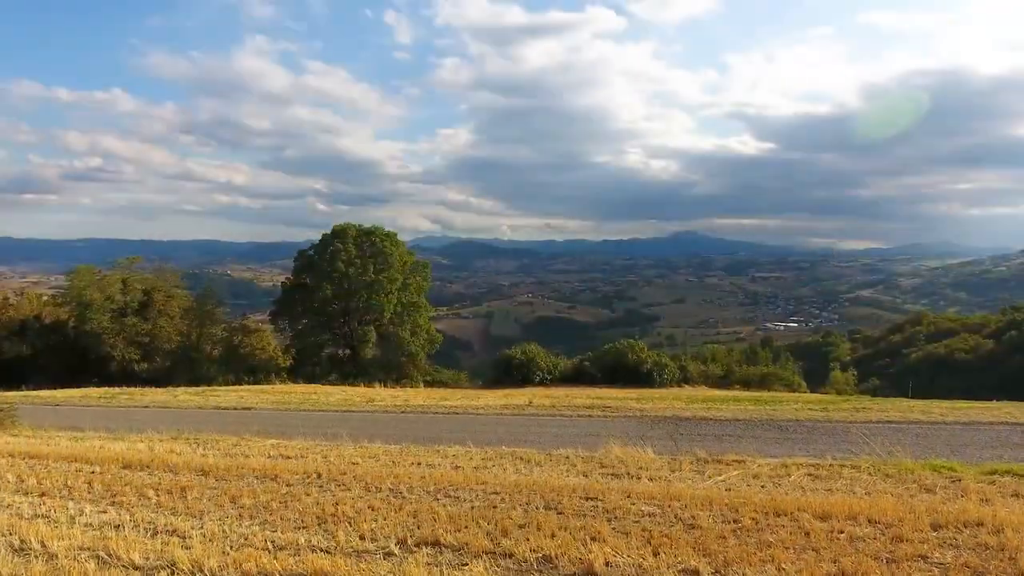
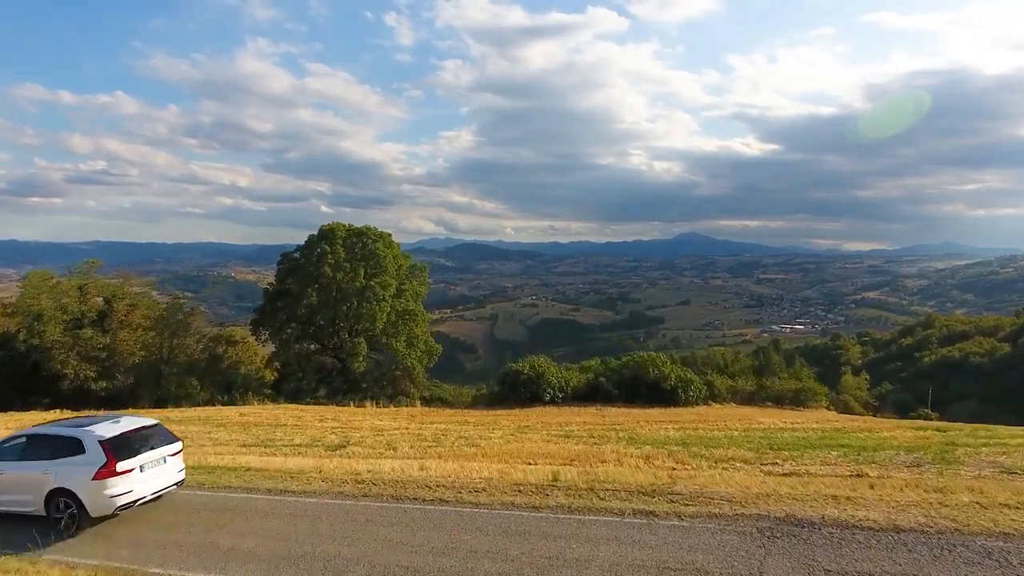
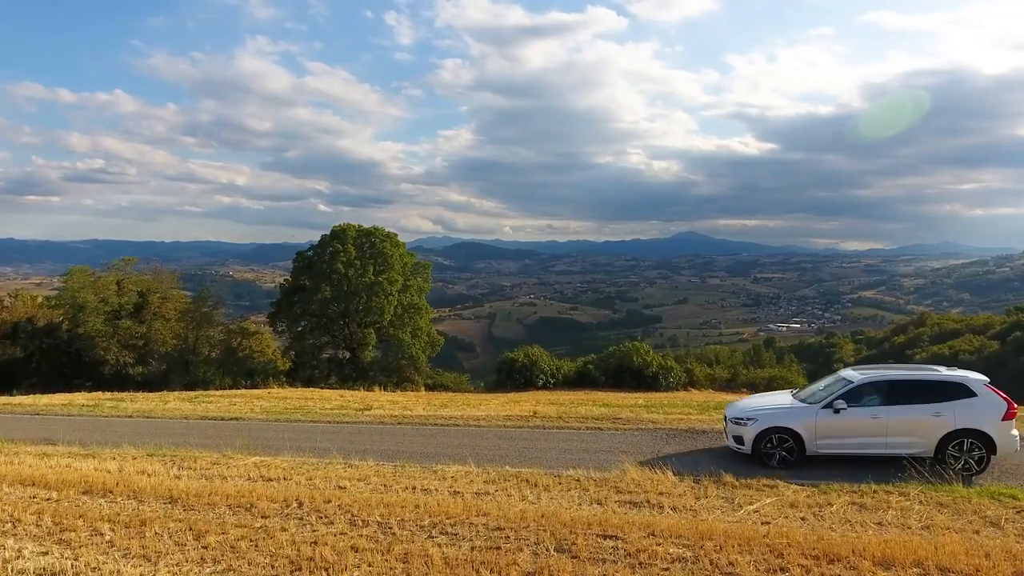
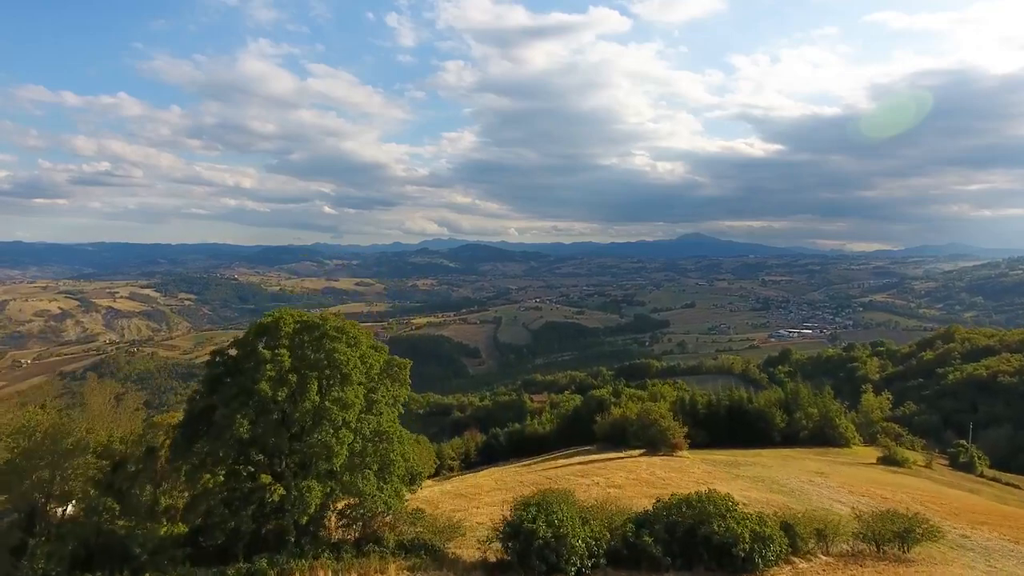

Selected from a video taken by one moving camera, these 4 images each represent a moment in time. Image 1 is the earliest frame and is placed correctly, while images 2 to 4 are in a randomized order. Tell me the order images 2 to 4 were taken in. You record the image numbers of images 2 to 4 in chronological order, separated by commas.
3, 2, 4
